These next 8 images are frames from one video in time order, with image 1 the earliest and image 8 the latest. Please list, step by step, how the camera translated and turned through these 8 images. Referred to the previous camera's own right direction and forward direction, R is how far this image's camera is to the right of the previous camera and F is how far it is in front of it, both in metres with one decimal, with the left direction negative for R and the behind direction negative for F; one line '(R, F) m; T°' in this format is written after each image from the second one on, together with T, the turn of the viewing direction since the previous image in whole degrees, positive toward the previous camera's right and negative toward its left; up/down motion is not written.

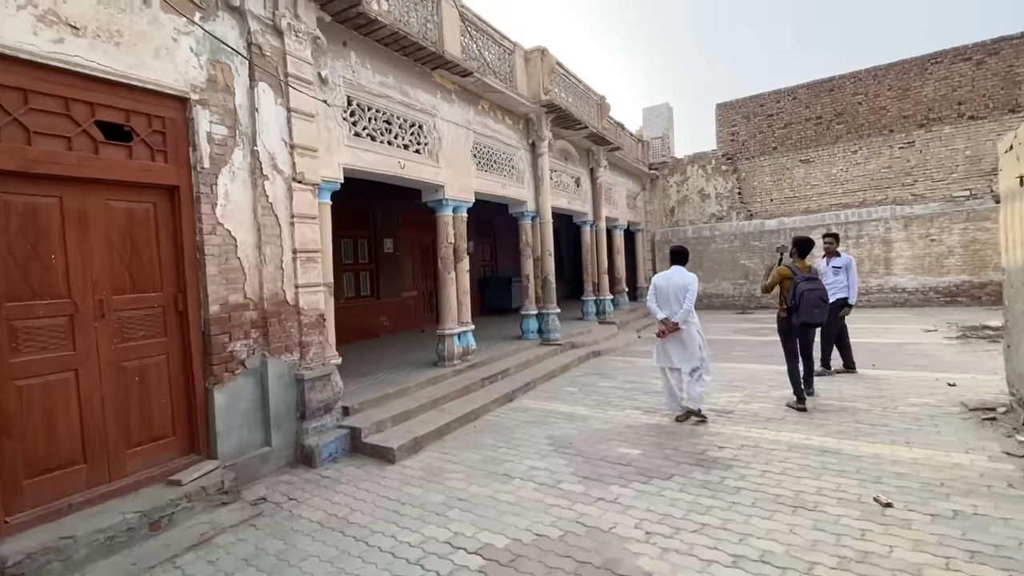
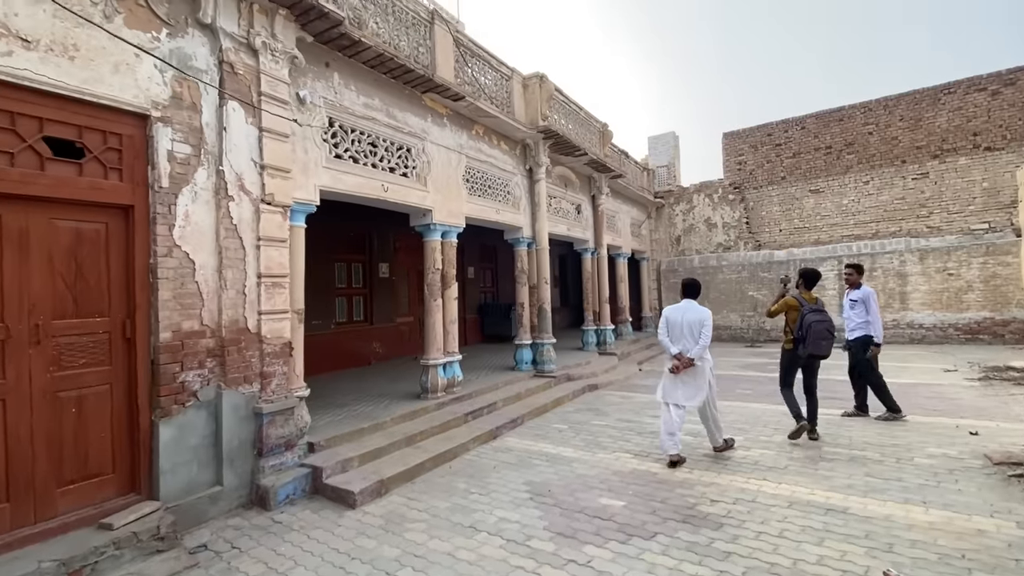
(+0.3, +0.3) m; -1°
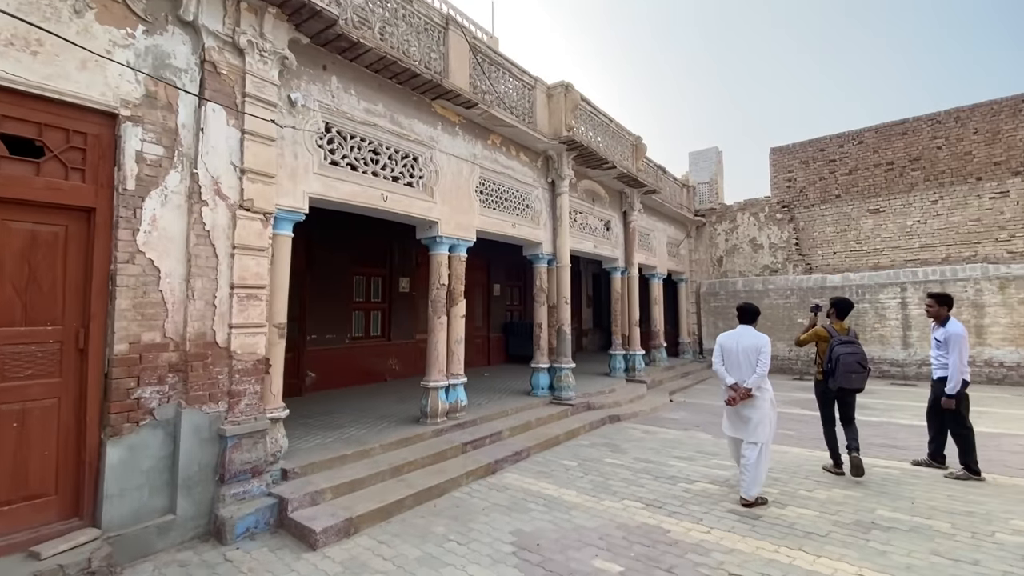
(+0.4, +0.5) m; -5°
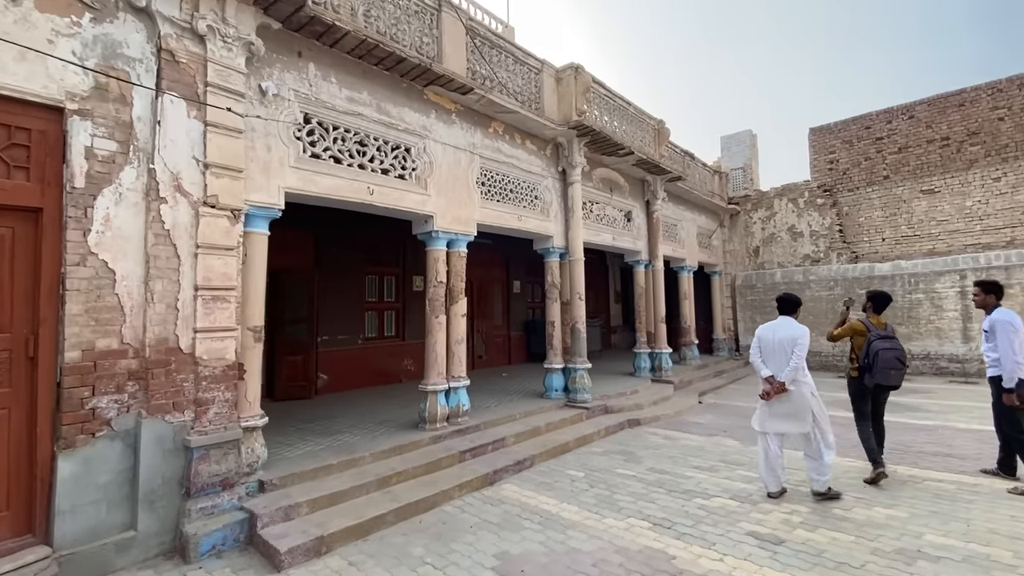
(+0.4, +0.4) m; -4°
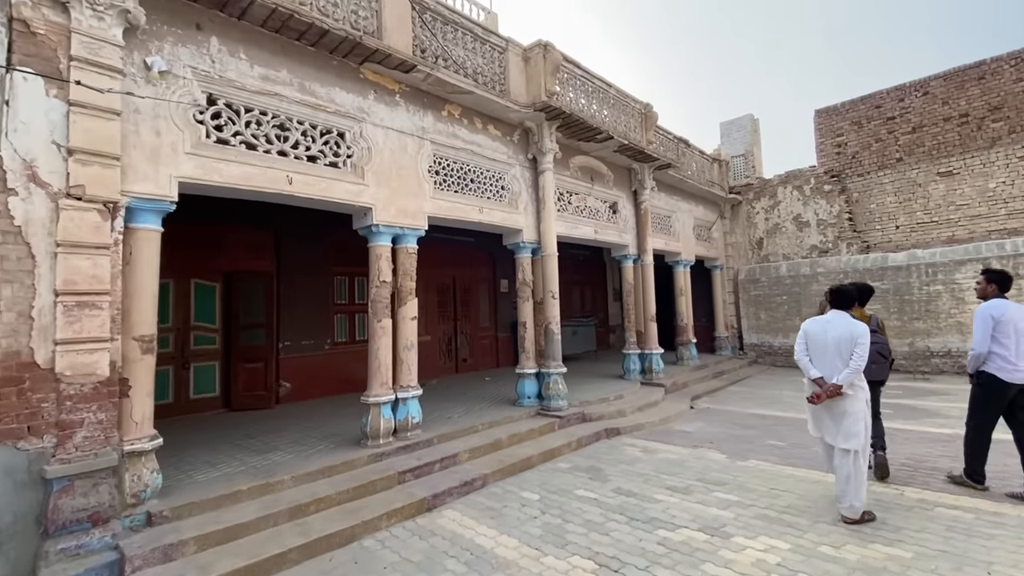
(+0.7, +0.6) m; -2°
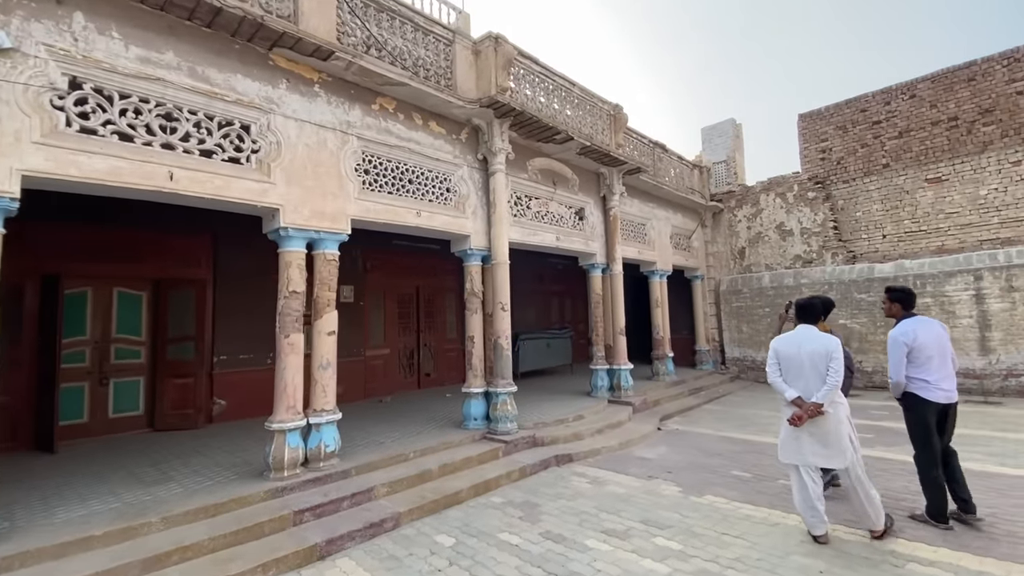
(+0.7, +0.6) m; 0°
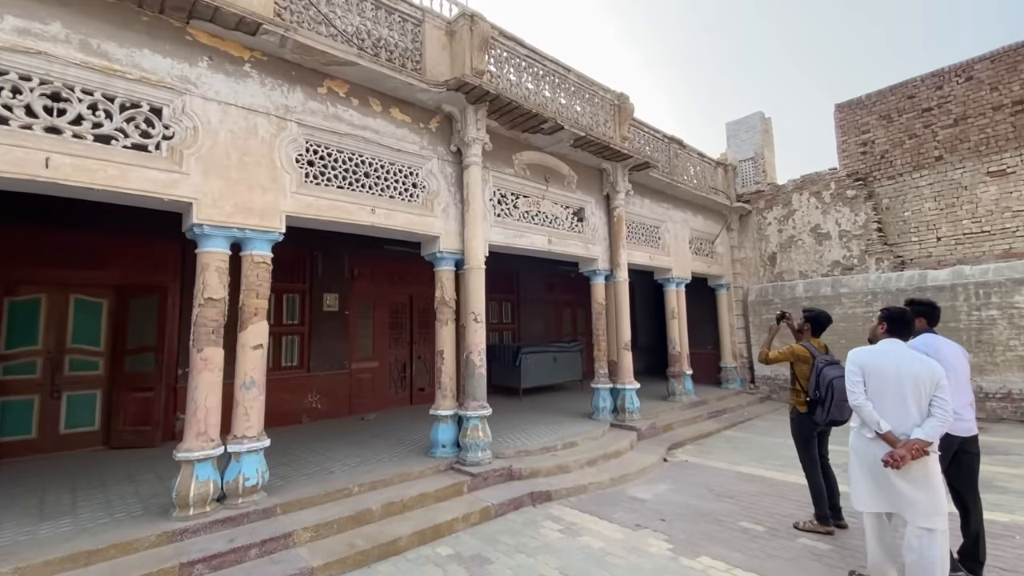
(+0.7, +0.8) m; -4°
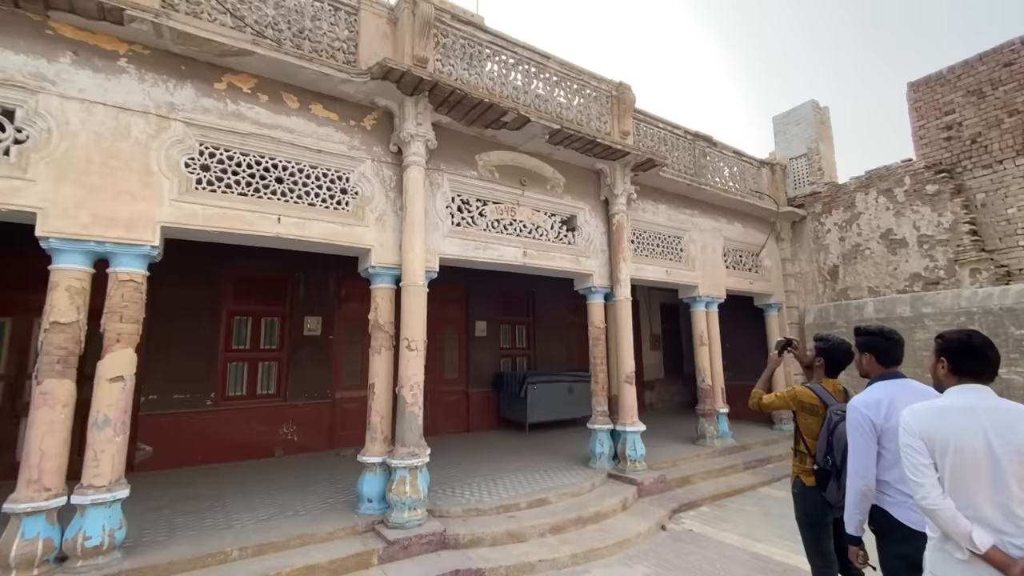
(+1.2, +1.1) m; -9°
